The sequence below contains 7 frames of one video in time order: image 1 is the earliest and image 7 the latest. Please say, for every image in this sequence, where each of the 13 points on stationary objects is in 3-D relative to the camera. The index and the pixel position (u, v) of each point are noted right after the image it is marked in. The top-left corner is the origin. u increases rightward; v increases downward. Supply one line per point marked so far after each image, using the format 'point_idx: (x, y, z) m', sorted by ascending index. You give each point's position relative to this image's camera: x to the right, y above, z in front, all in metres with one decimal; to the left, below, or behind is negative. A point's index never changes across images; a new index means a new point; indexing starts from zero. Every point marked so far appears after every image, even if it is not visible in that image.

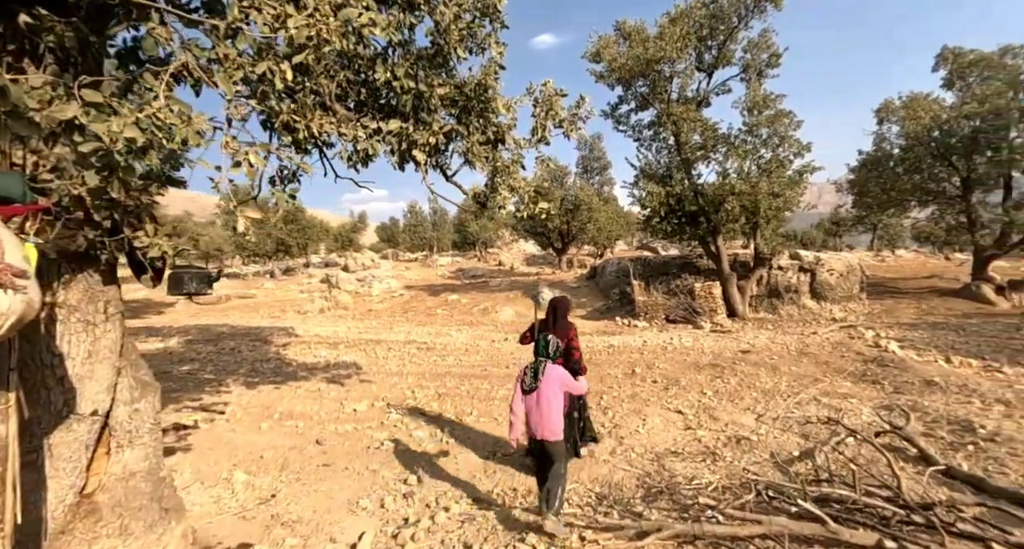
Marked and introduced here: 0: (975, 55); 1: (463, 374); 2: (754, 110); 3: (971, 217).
0: (+20.0, +9.5, +18.1) m
1: (-1.2, -2.4, +9.9) m
2: (+9.2, +6.4, +16.1) m
3: (+19.5, +2.4, +17.8) m
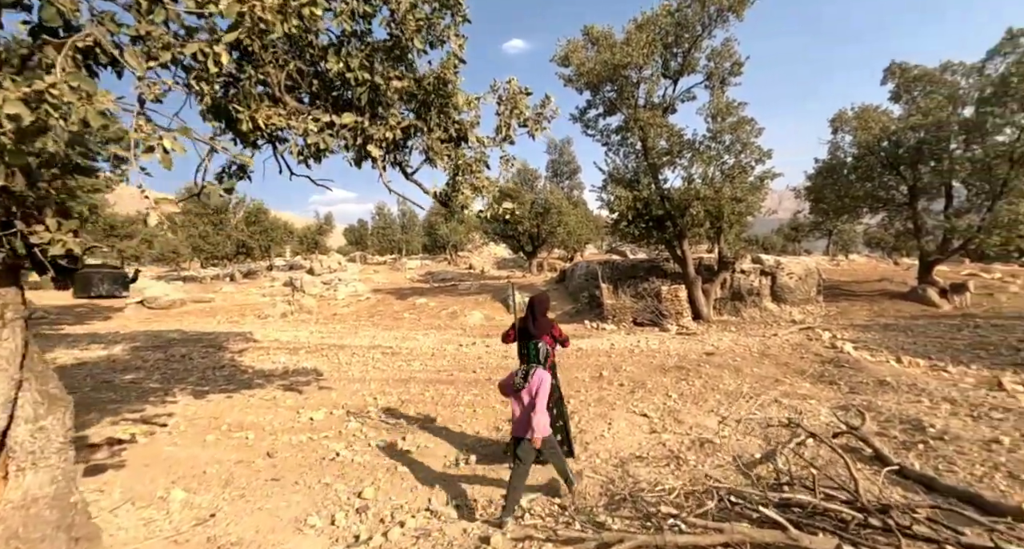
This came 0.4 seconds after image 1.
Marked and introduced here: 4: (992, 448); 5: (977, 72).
0: (+18.7, +9.3, +19.2) m
1: (-1.9, -2.4, +9.7) m
2: (+8.1, +6.3, +16.5) m
3: (+18.2, +2.2, +18.9) m
4: (+4.6, -1.7, +4.0) m
5: (+19.7, +8.6, +17.8) m
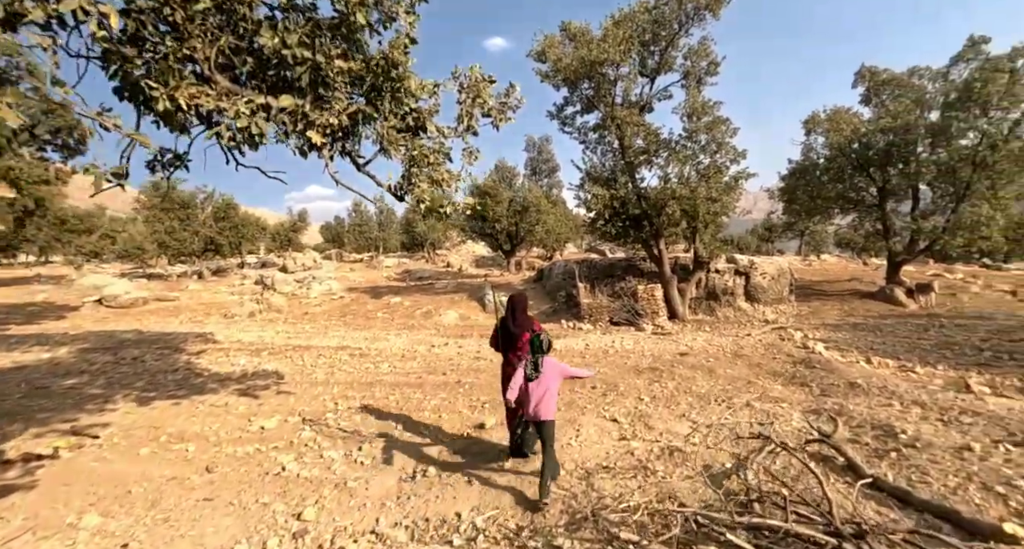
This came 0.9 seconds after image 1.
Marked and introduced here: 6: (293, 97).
0: (+17.6, +9.3, +19.7) m
1: (-2.6, -2.4, +9.3) m
2: (+7.2, +6.3, +16.5) m
3: (+17.1, +2.2, +19.4) m
4: (+4.2, -1.7, +3.9) m
5: (+18.7, +8.6, +18.3) m
6: (-1.8, +1.4, +3.4) m
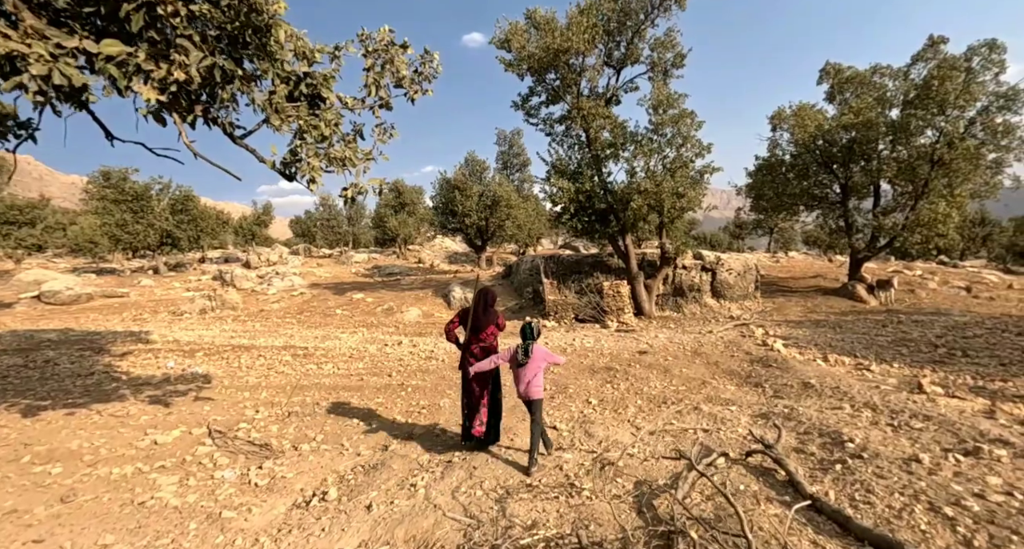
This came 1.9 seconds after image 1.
0: (+16.1, +9.5, +19.9) m
1: (-3.7, -2.3, +8.6) m
2: (+5.7, +6.5, +16.2) m
3: (+15.6, +2.4, +19.6) m
4: (+3.4, -1.6, +3.5) m
5: (+17.2, +8.7, +18.6) m
6: (-2.6, +1.5, +2.7) m
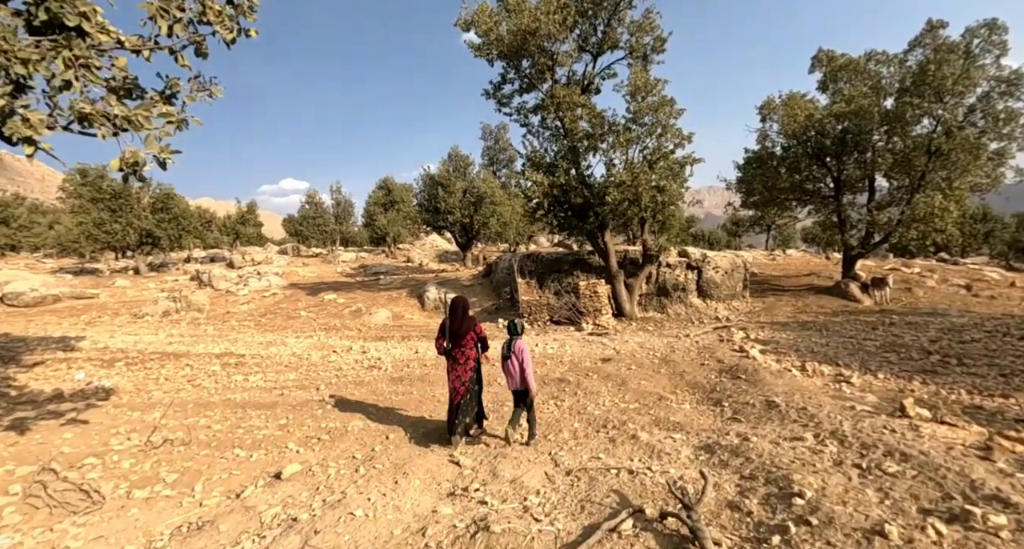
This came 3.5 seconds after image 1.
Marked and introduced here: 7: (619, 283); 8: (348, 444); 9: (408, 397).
0: (+14.9, +9.6, +18.8) m
1: (-4.8, -2.3, +7.6) m
2: (+4.6, +6.5, +15.2) m
3: (+14.4, +2.5, +18.5) m
4: (+2.2, -1.7, +2.5) m
5: (+16.0, +8.8, +17.5) m
6: (-3.7, +1.5, +1.7) m
7: (+4.4, -0.4, +17.2) m
8: (-2.1, -2.2, +5.5) m
9: (-2.0, -2.3, +7.8) m
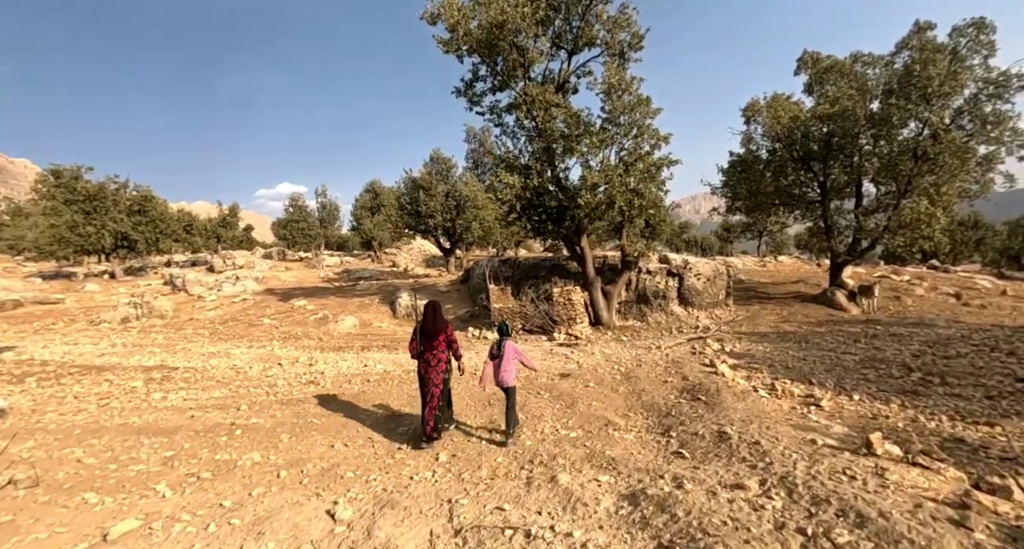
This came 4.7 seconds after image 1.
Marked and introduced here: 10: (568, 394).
0: (+13.8, +9.2, +18.3) m
1: (-5.9, -2.4, +6.8) m
2: (+3.5, +6.3, +14.5) m
3: (+13.3, +2.2, +17.9) m
4: (+1.2, -1.7, +1.8) m
5: (+15.0, +8.5, +17.0) m
6: (-4.7, +1.4, +1.0) m
7: (+3.3, -0.6, +16.4) m
8: (-3.2, -2.3, +4.6) m
9: (-3.0, -2.4, +7.0) m
10: (+1.0, -2.2, +7.7) m
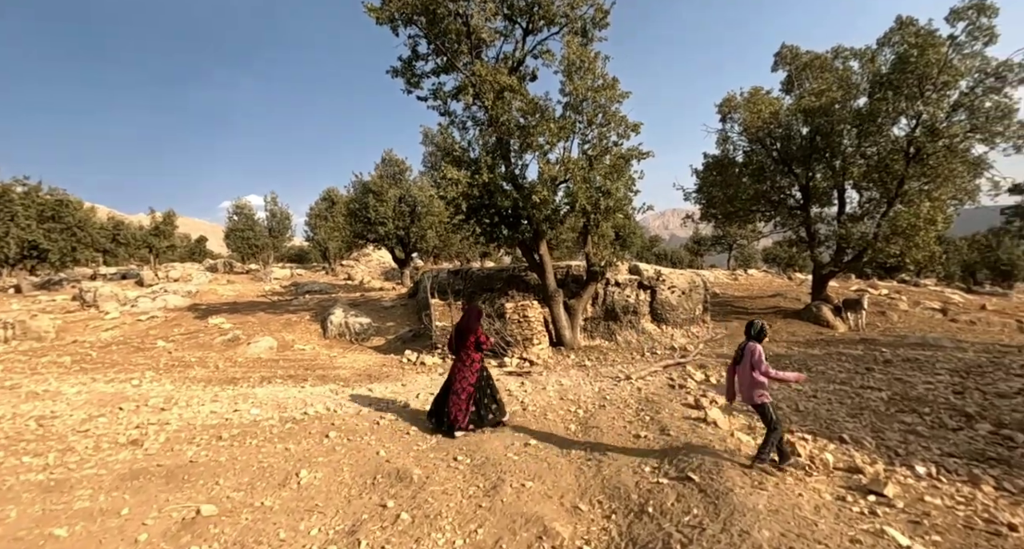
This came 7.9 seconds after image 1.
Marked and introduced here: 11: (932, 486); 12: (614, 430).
0: (+11.9, +8.7, +16.8) m
1: (-7.0, -2.5, +3.8) m
2: (+1.8, +5.9, +12.4) m
3: (+11.4, +1.7, +16.2) m
4: (+0.3, -1.7, -0.7) m
5: (+13.2, +8.0, +15.6) m
6: (-5.5, +1.5, -1.8) m
7: (+1.5, -1.1, +14.1) m
8: (-4.2, -2.3, +1.9) m
9: (-4.2, -2.5, +4.2) m
10: (-0.2, -2.3, +5.2) m
11: (+4.0, -2.0, +4.1) m
12: (+1.5, -2.2, +6.1) m
